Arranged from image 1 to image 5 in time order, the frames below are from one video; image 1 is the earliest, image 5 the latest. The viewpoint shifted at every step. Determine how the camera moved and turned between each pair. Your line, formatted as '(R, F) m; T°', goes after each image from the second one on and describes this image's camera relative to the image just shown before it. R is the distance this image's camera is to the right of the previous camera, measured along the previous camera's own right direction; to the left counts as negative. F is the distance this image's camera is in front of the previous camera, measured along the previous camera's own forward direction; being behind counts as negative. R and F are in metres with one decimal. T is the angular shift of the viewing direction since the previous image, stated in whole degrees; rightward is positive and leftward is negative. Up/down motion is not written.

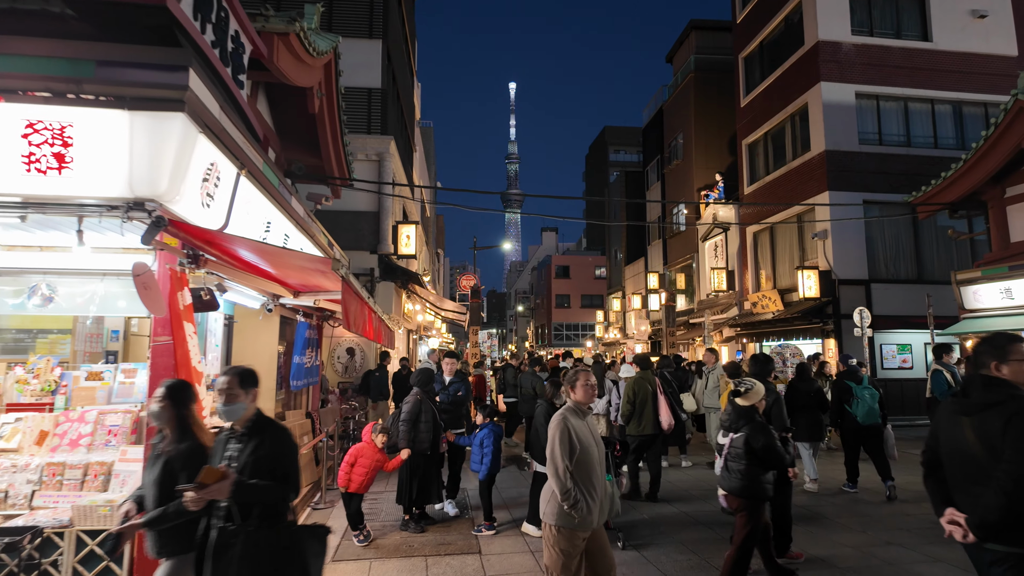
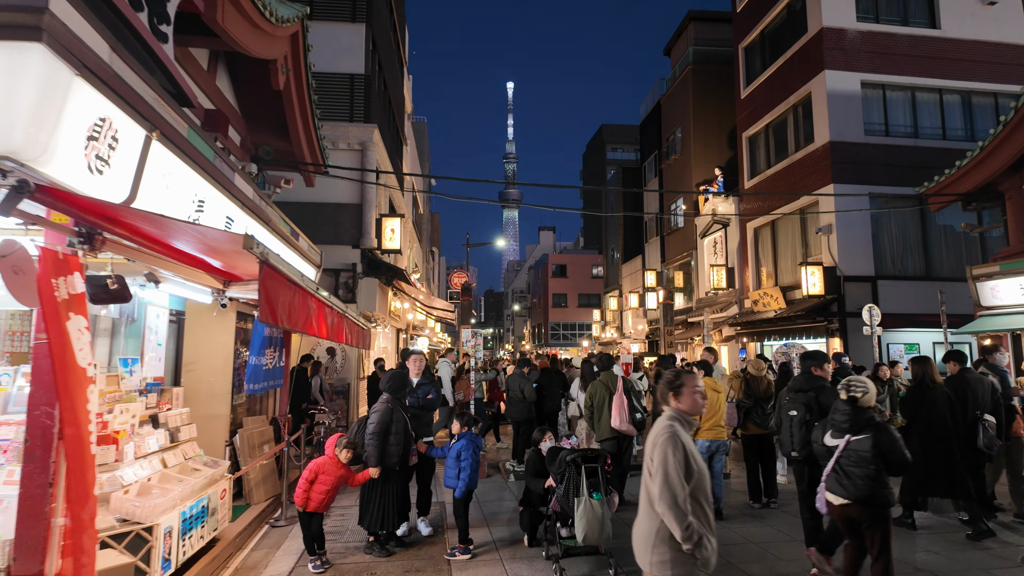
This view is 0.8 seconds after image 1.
(+0.2, +0.8) m; 0°
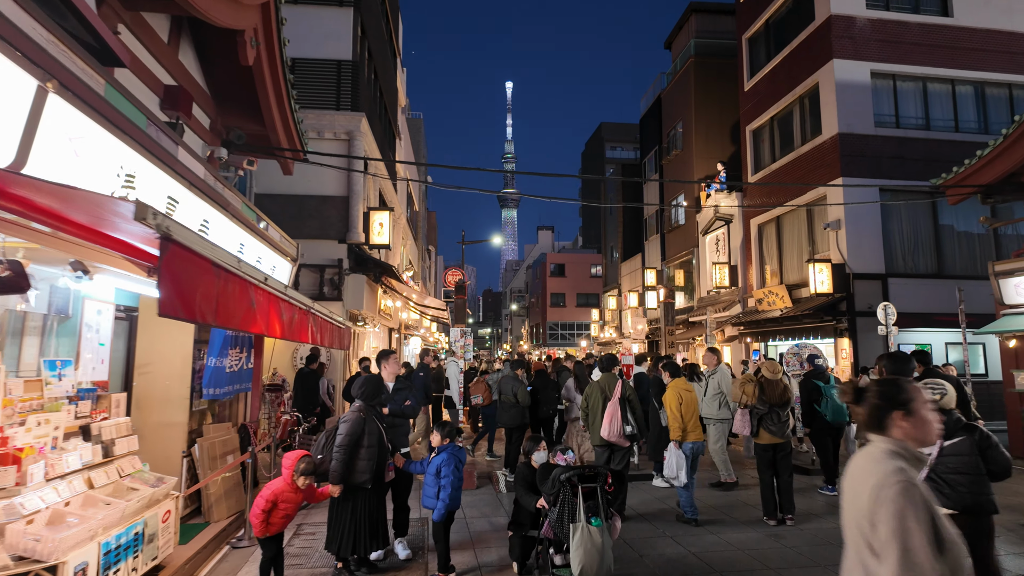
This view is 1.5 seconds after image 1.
(+0.1, +0.7) m; 0°
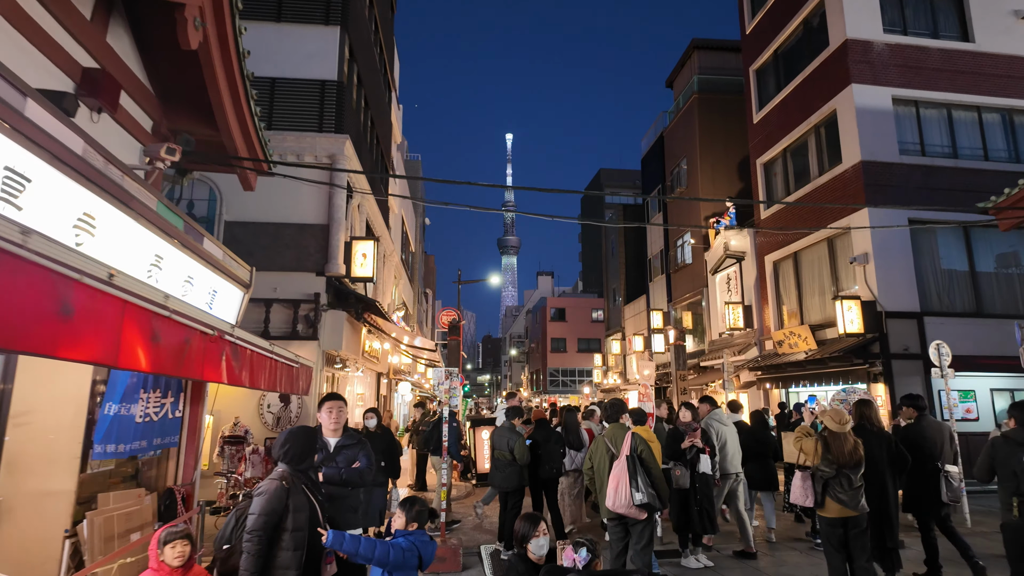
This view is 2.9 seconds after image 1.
(+0.1, +1.5) m; 0°
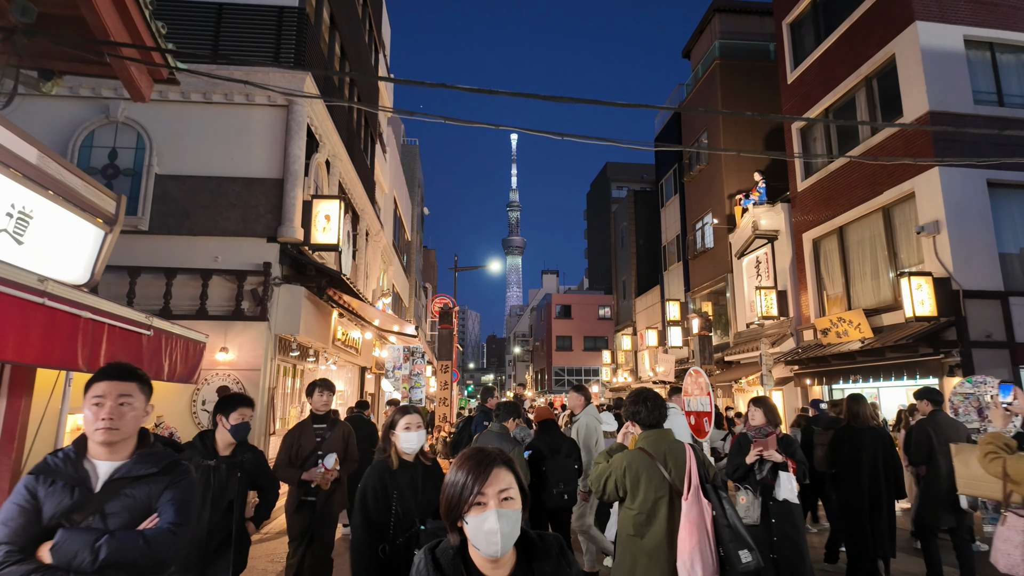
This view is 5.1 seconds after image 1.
(+0.1, +2.5) m; 0°
